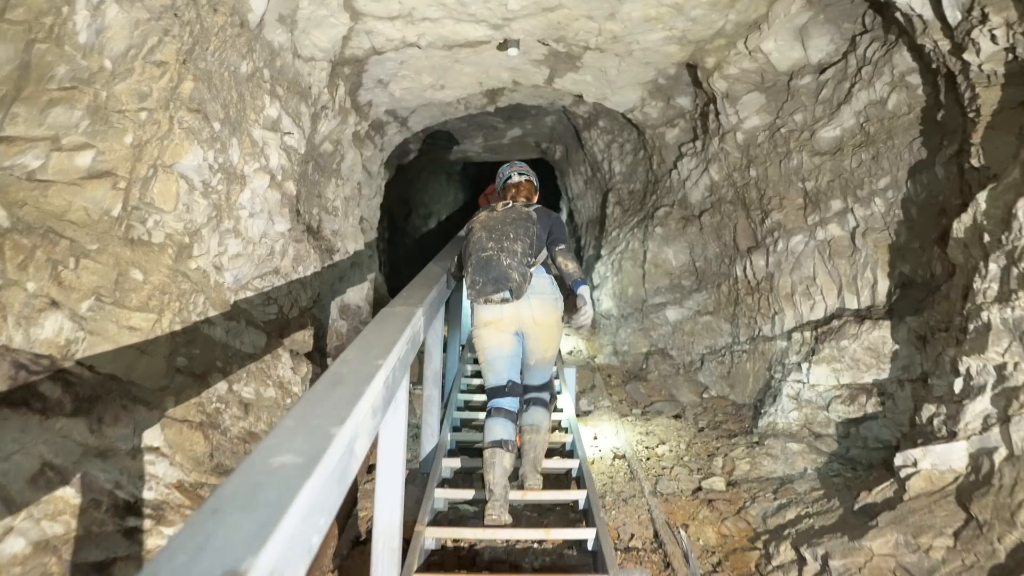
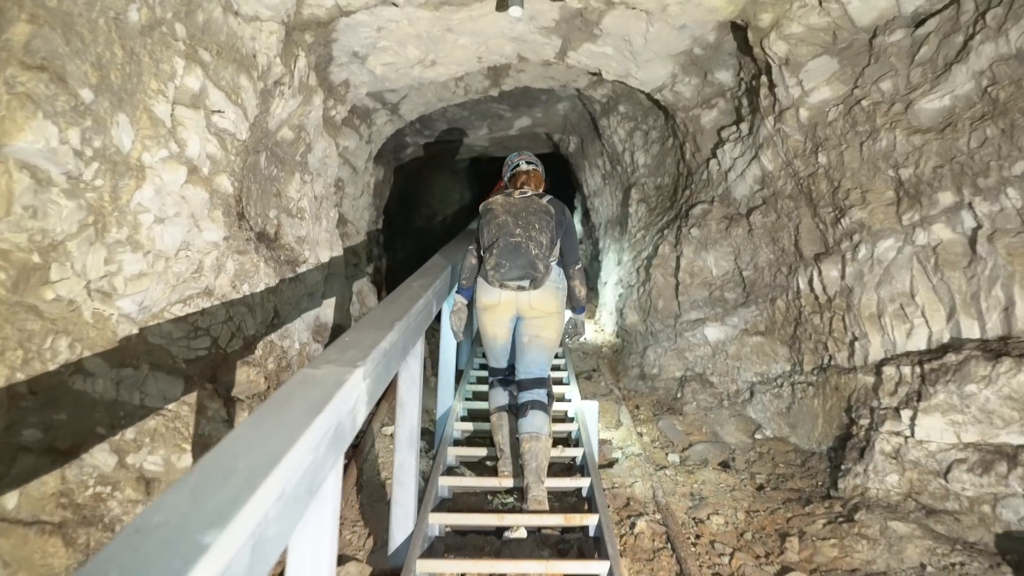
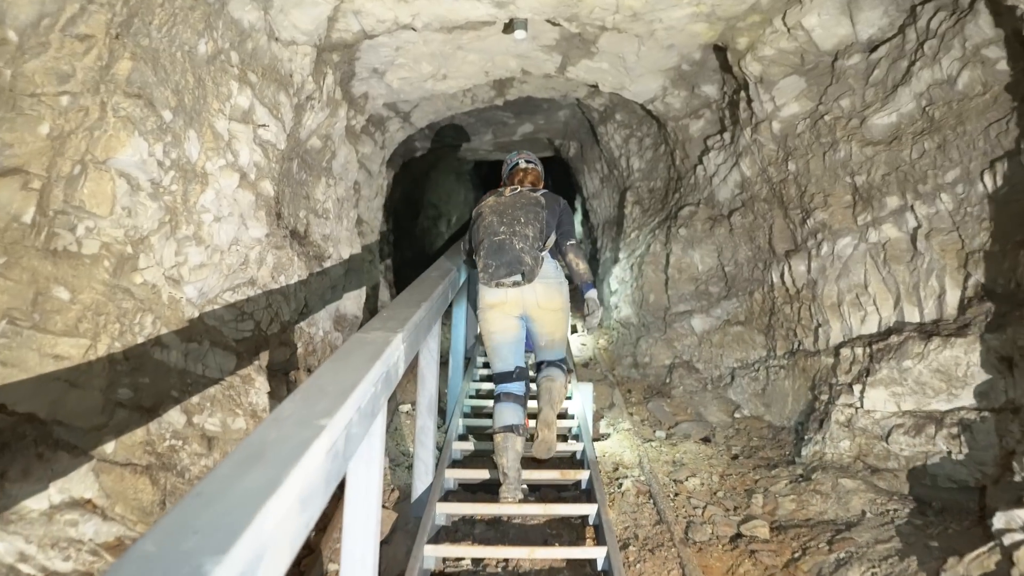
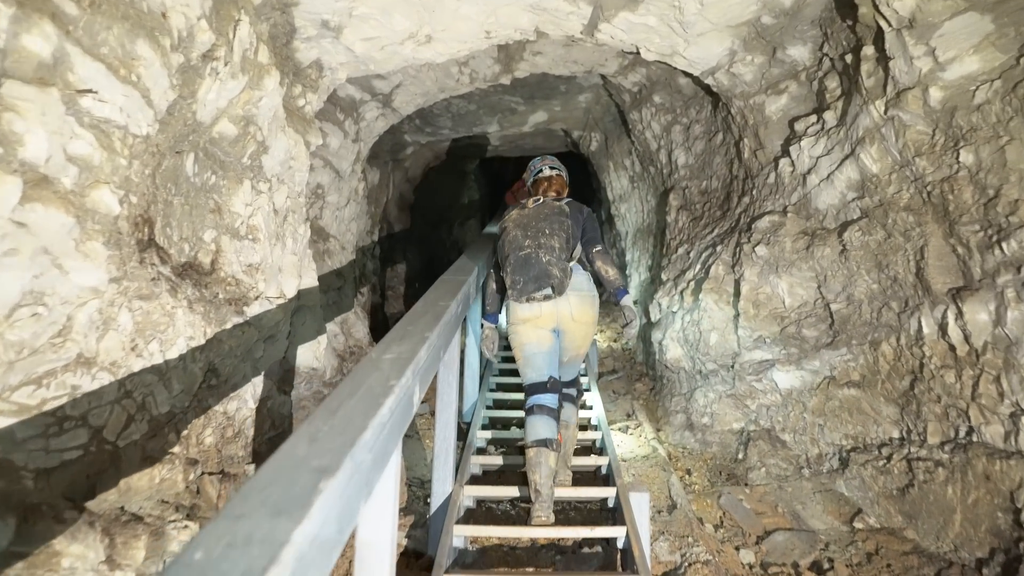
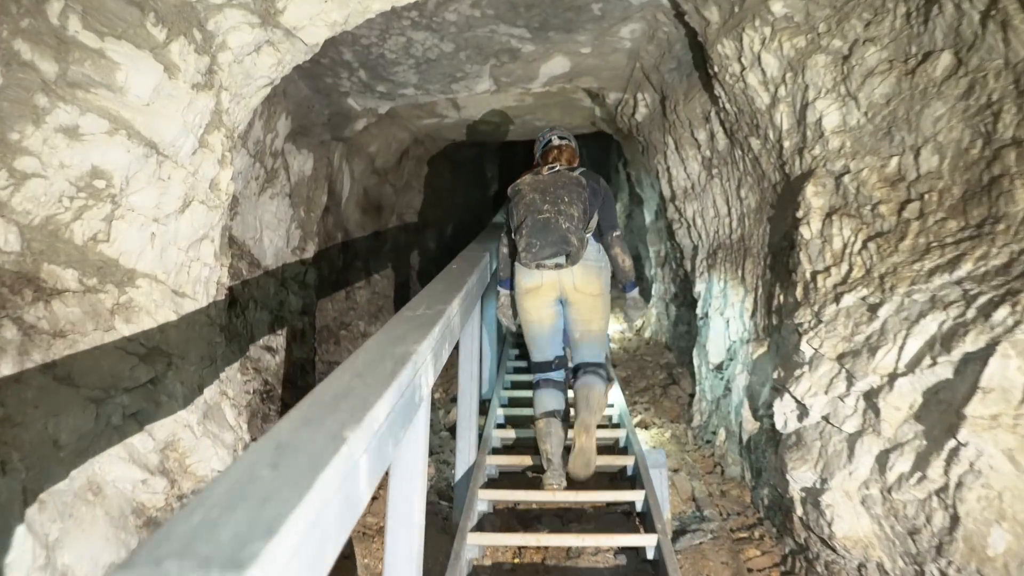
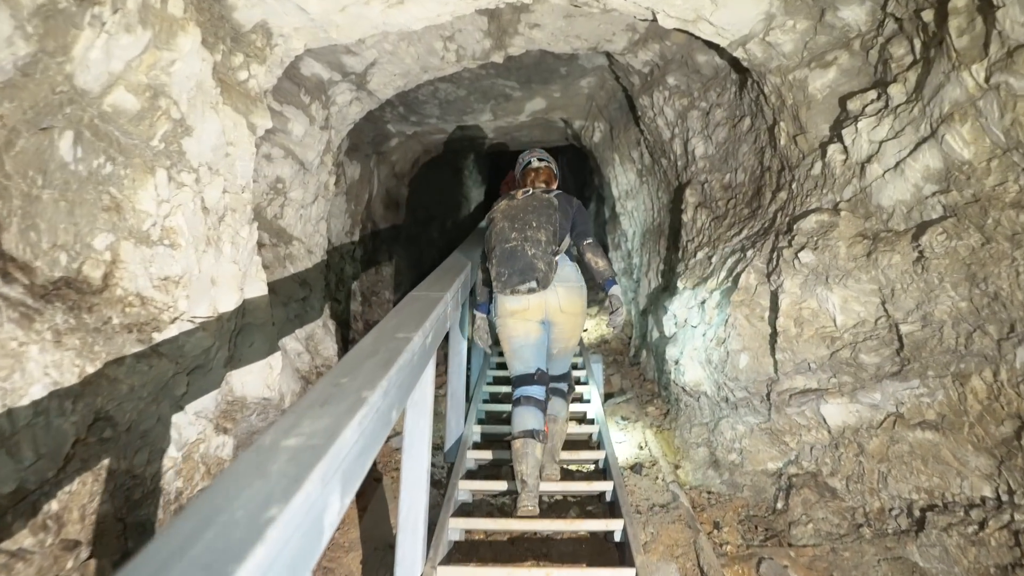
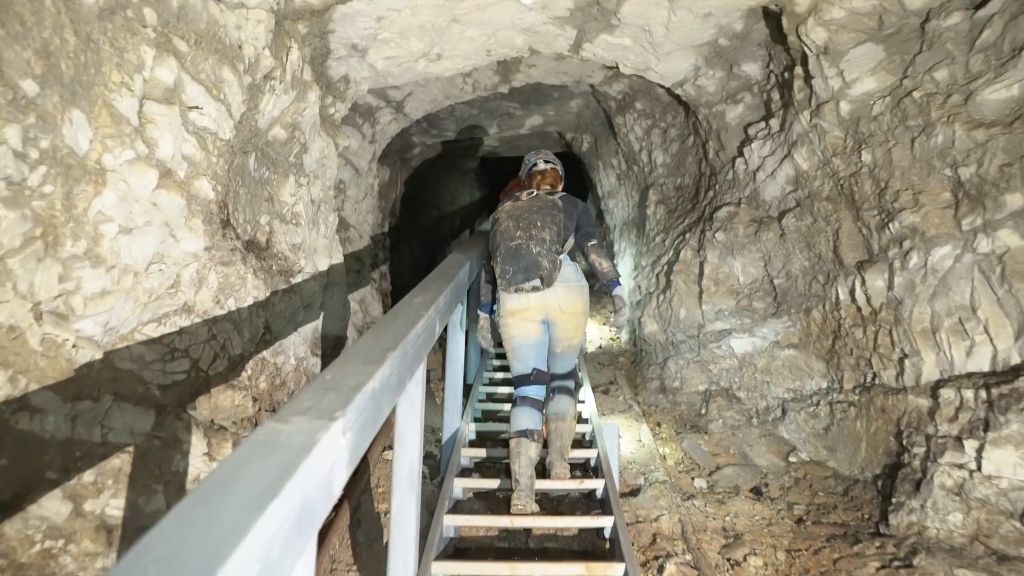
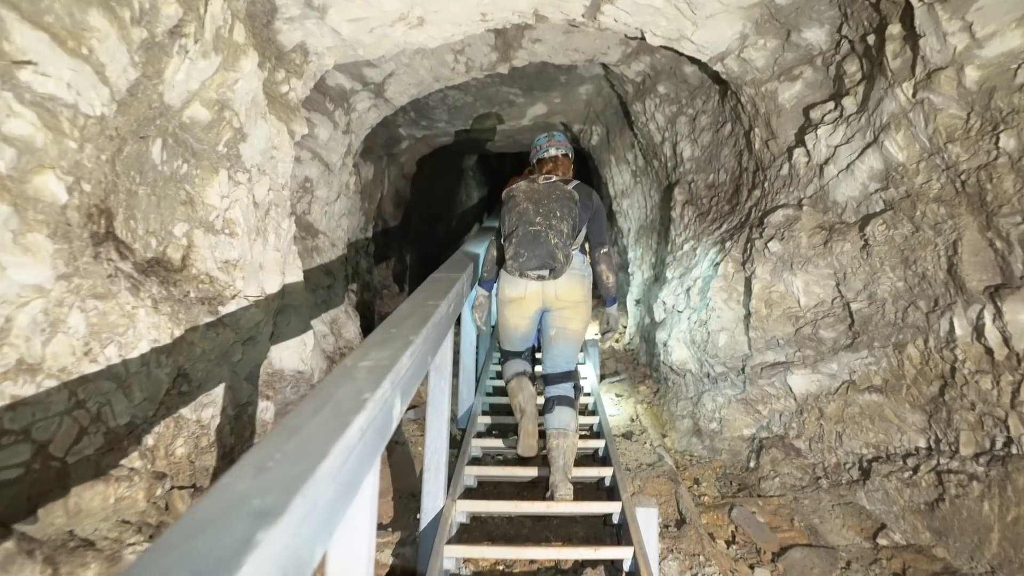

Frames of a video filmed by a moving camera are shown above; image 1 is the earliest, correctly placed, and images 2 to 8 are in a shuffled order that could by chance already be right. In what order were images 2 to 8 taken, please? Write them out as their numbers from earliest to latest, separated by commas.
3, 2, 7, 4, 8, 6, 5
